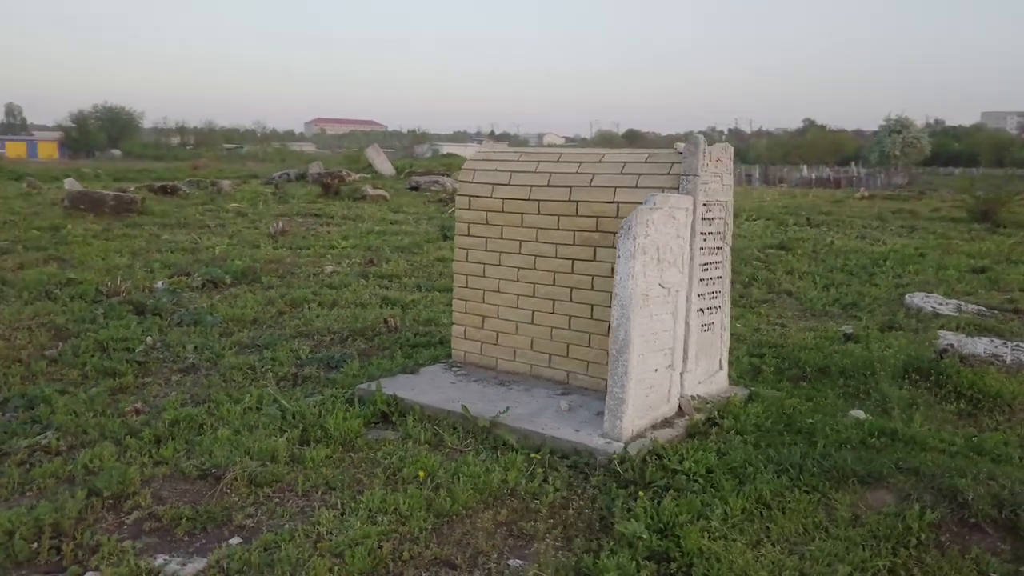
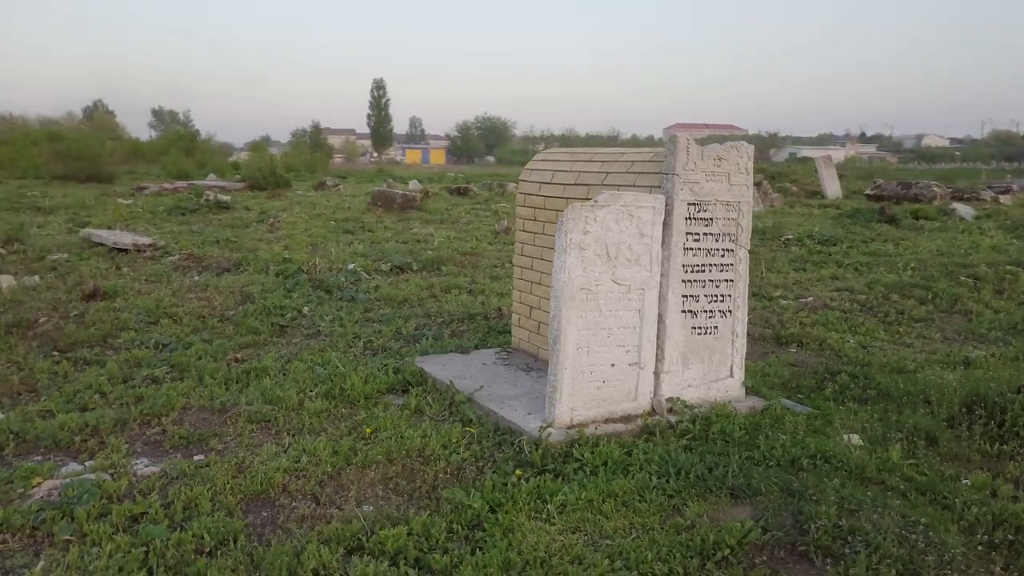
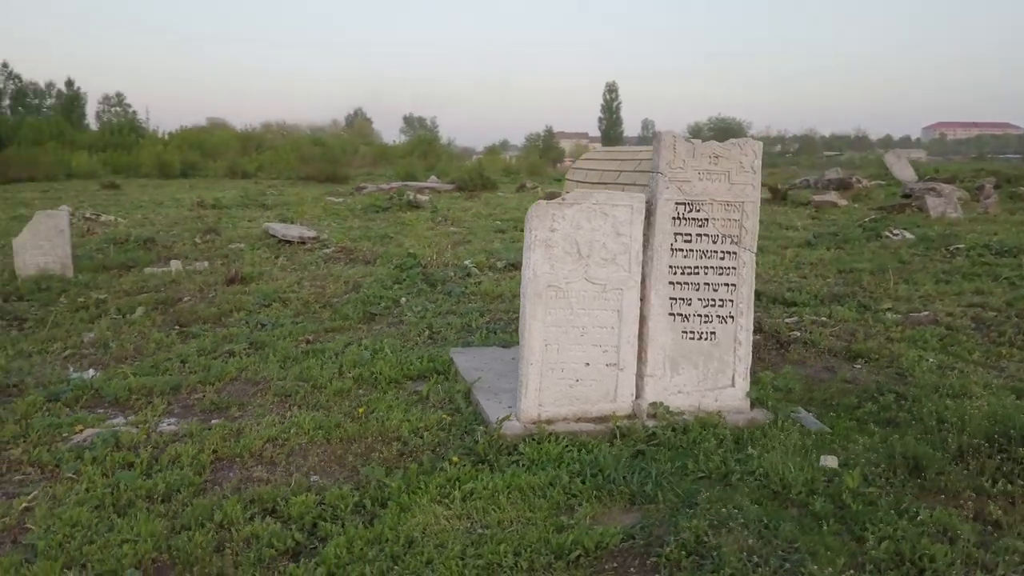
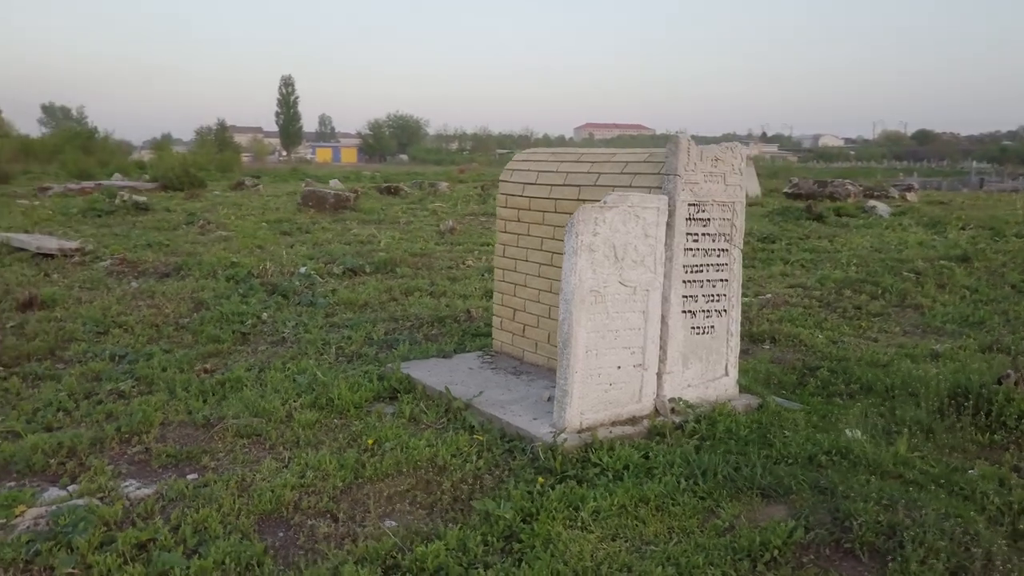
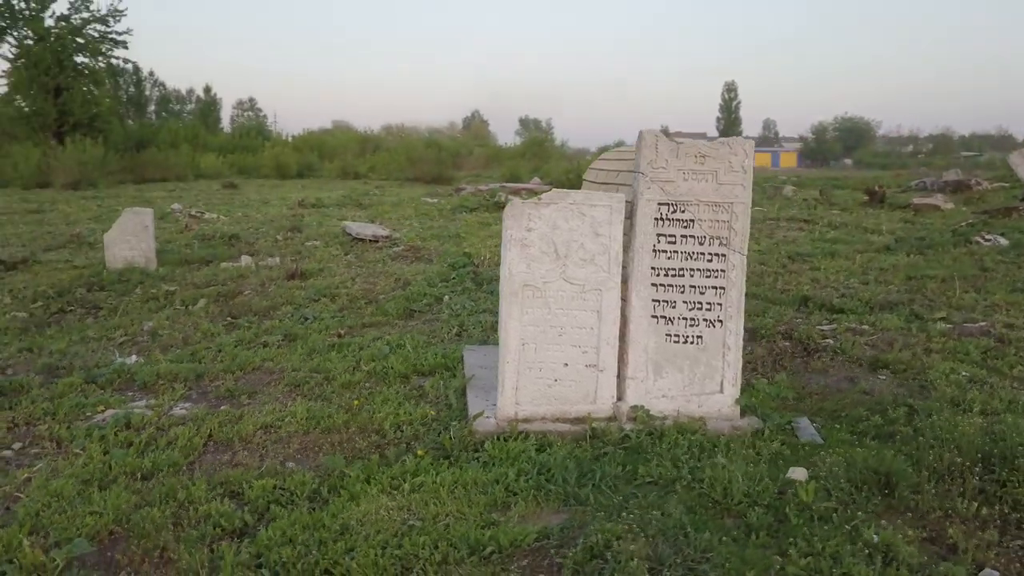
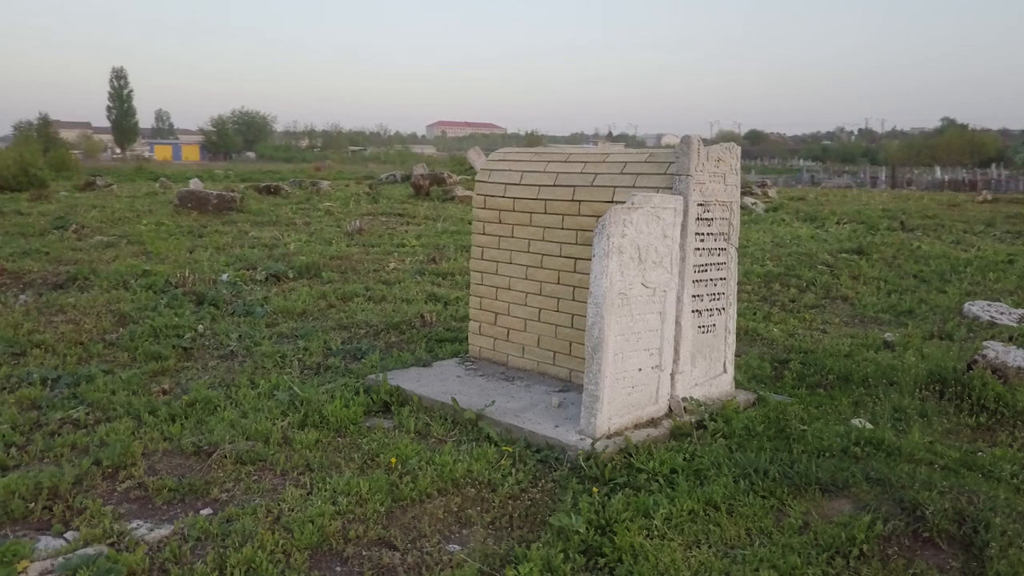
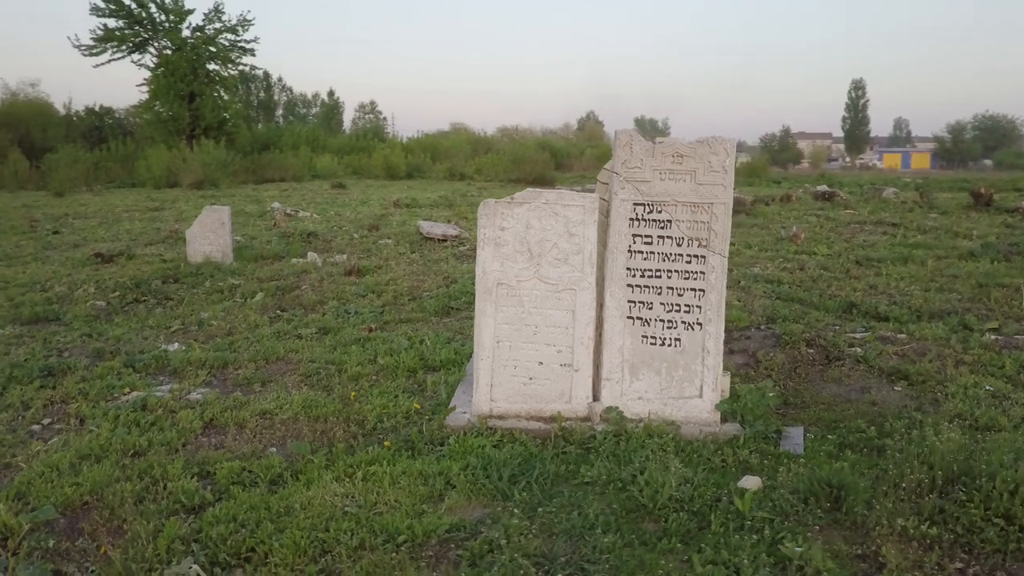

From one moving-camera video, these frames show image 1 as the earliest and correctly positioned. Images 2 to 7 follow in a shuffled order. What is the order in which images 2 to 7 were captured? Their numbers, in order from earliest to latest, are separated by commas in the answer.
6, 4, 2, 3, 5, 7
